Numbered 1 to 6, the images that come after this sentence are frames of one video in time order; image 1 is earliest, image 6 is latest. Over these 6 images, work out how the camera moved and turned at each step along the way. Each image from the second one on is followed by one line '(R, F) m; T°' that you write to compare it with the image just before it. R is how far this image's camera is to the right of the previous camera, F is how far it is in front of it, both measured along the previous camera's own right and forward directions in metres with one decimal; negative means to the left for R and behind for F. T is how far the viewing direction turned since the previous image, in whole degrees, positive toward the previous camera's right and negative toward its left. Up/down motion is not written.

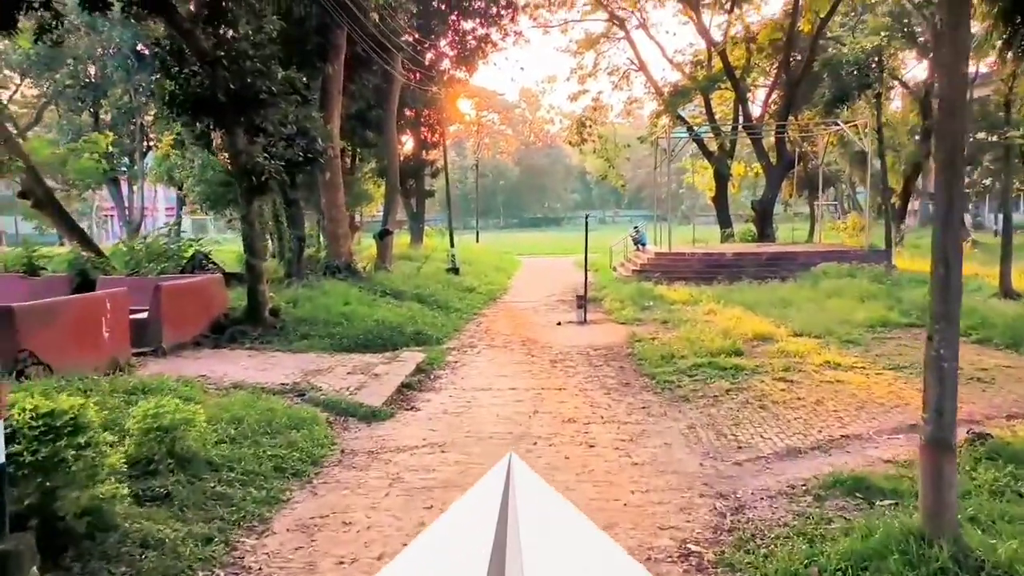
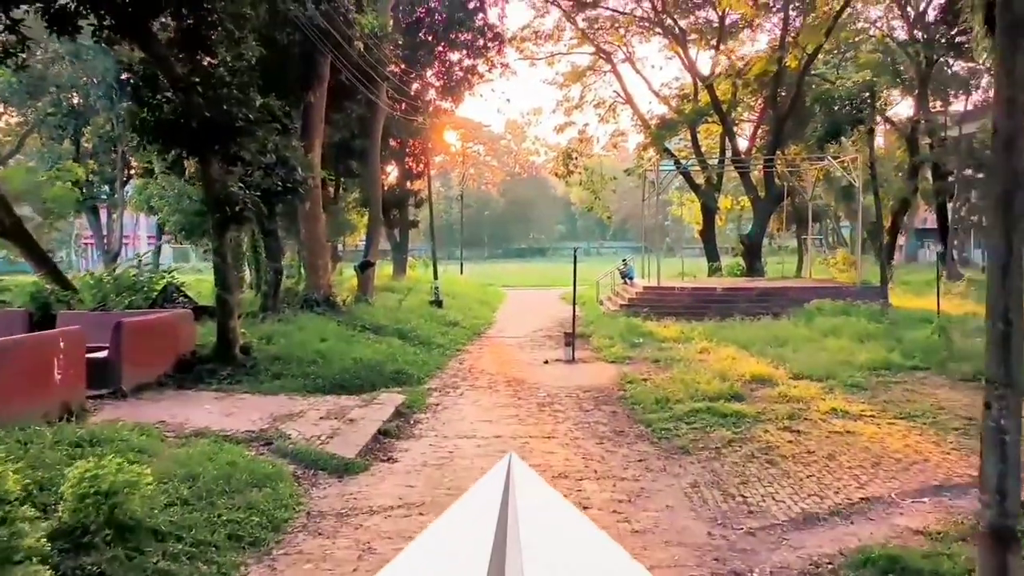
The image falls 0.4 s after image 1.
(0.0, +0.7) m; +1°
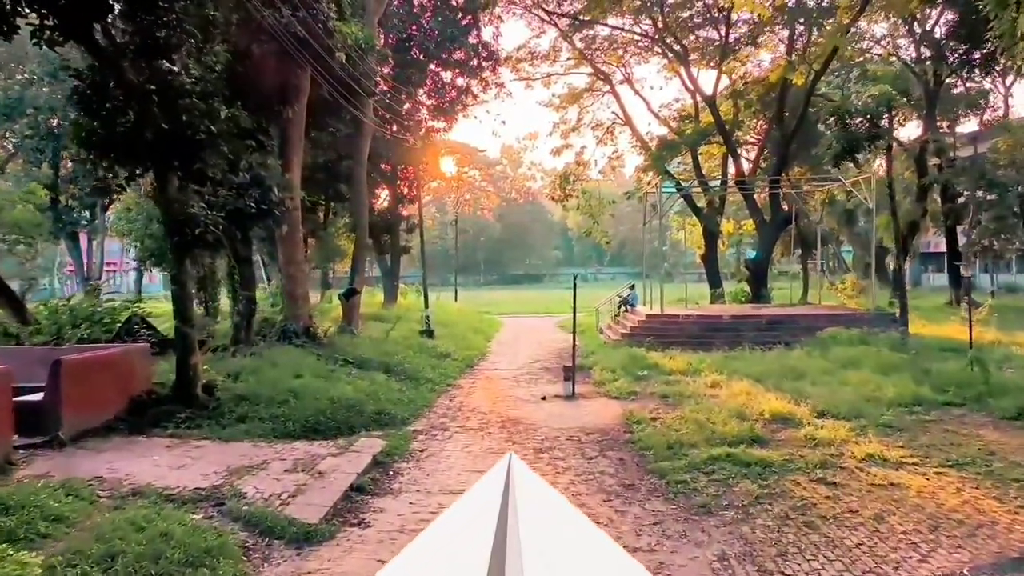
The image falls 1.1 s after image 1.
(0.0, +1.2) m; 0°
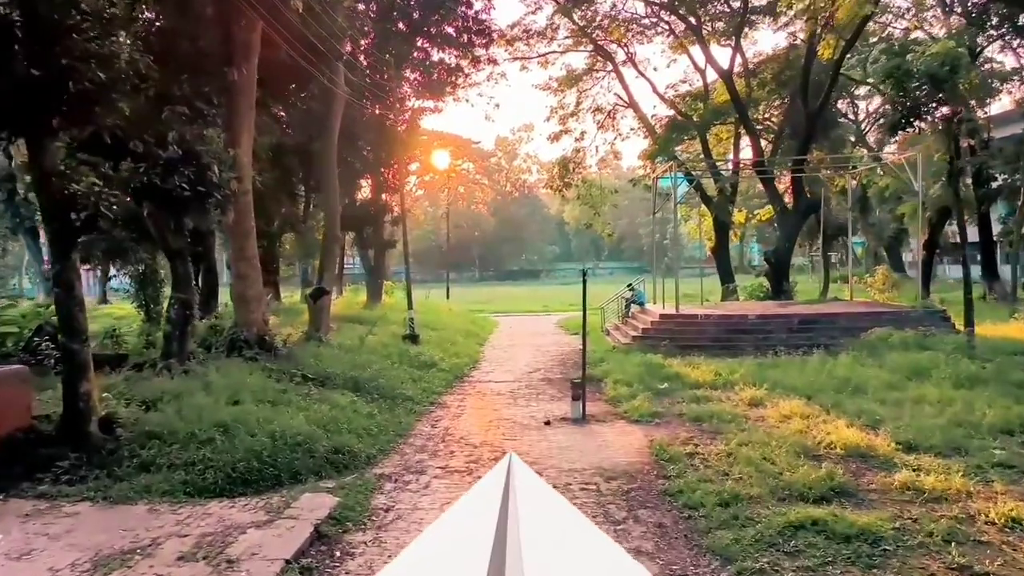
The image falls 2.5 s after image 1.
(0.0, +2.7) m; 0°
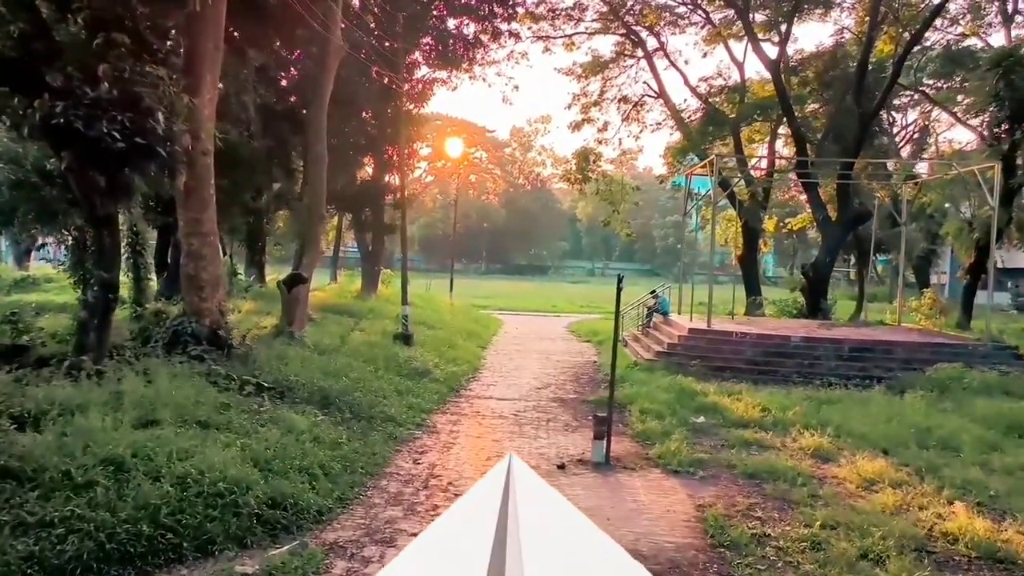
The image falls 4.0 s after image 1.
(-0.1, +2.5) m; 0°
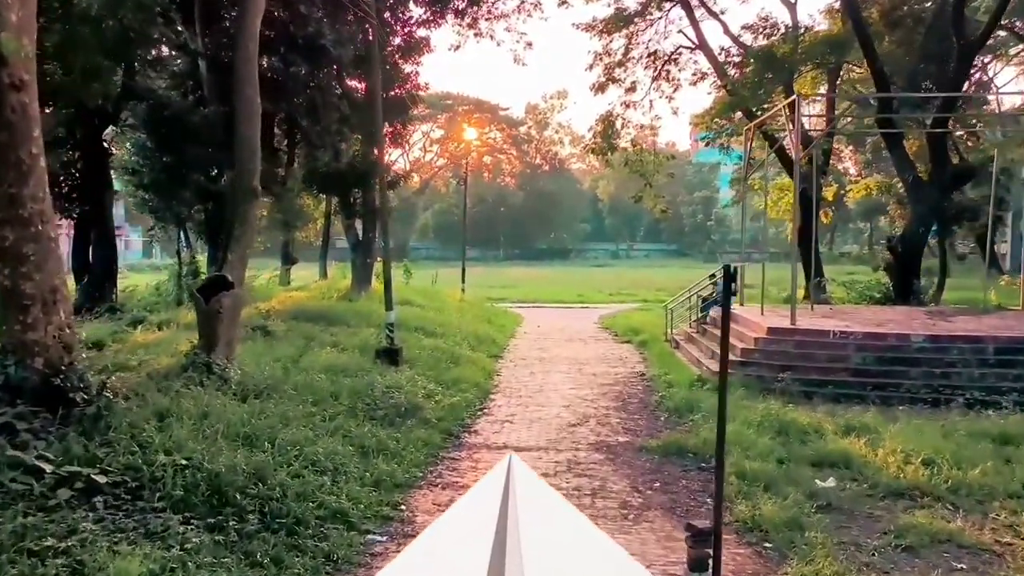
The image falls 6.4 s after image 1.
(0.0, +4.3) m; -1°
